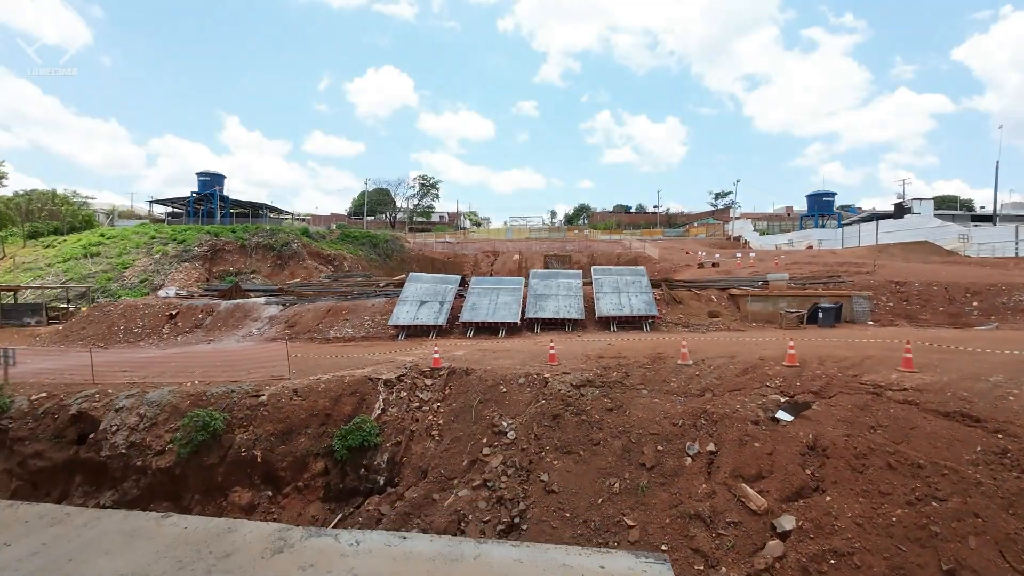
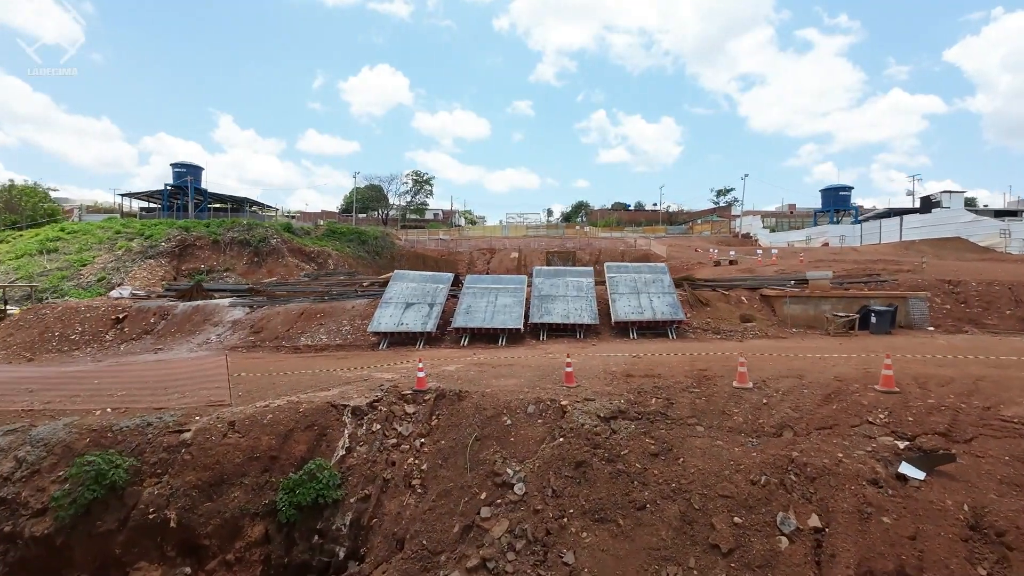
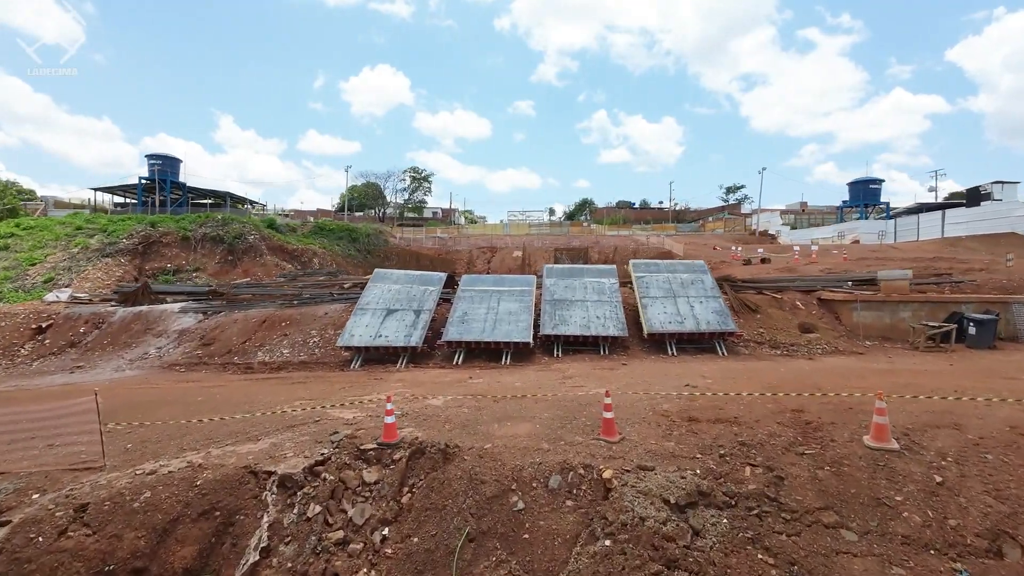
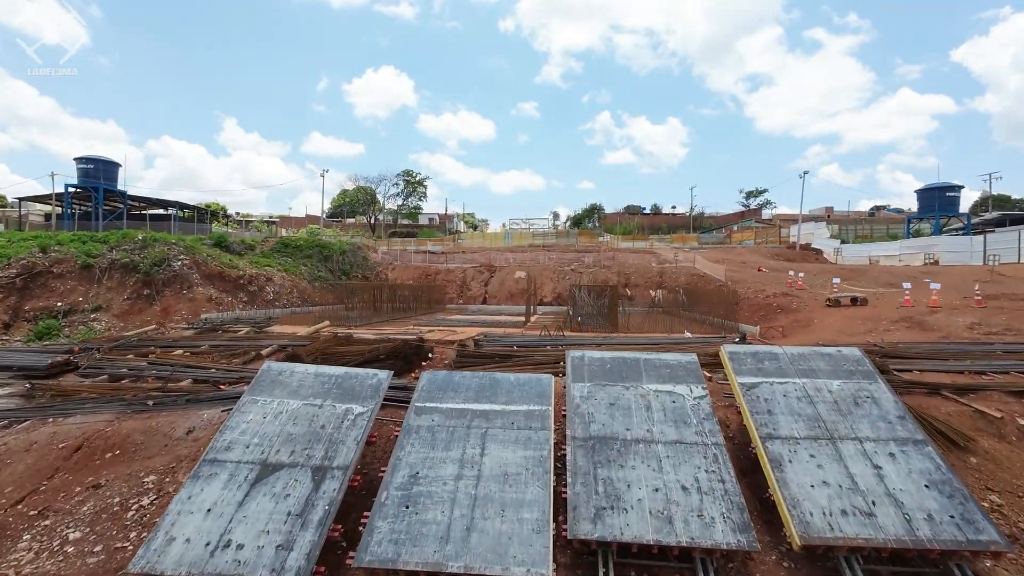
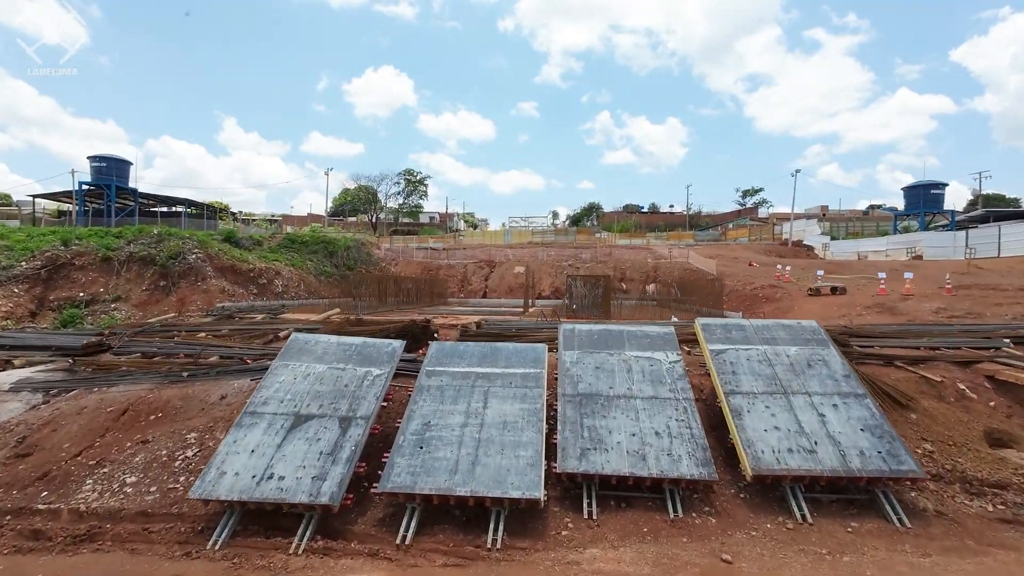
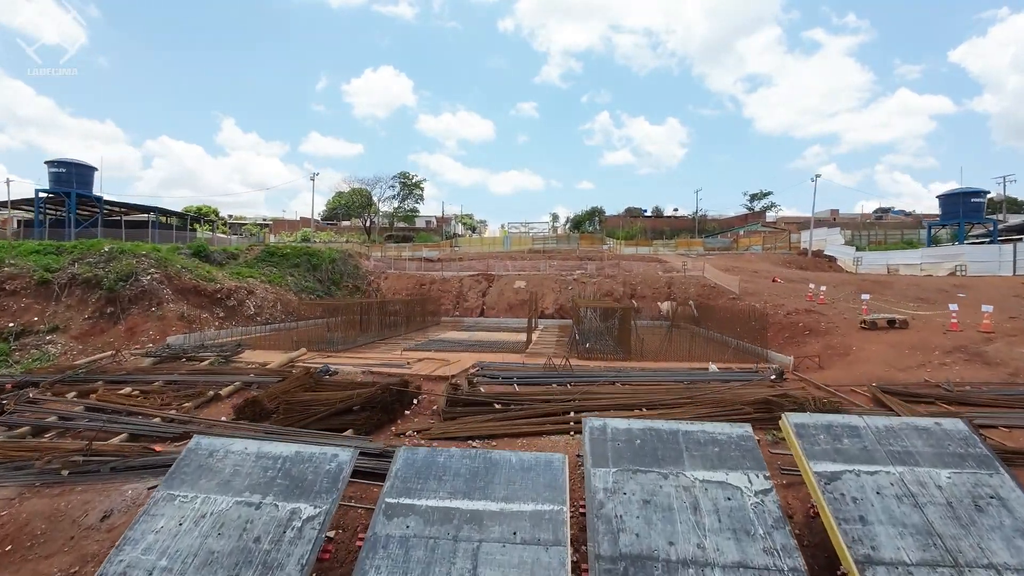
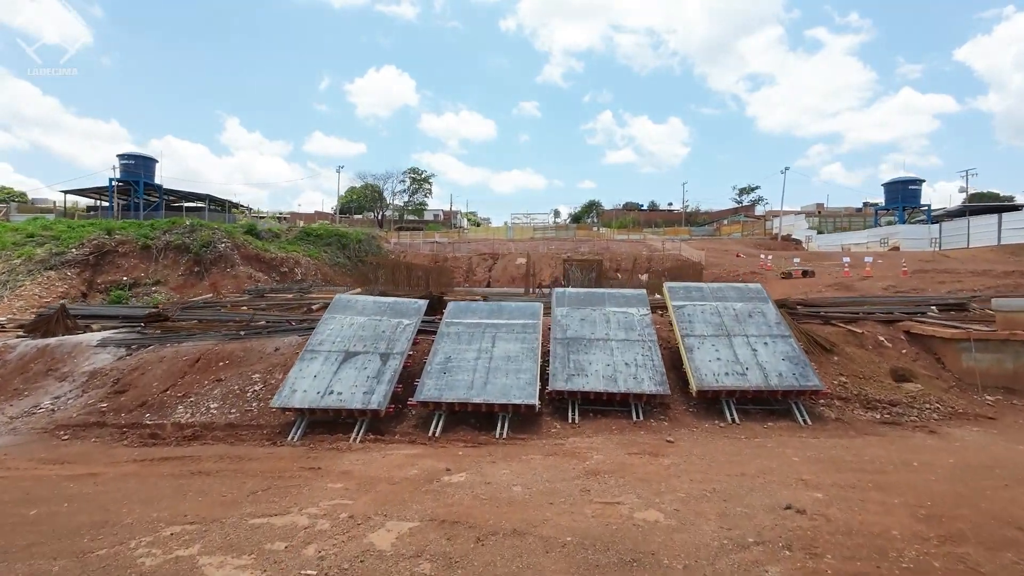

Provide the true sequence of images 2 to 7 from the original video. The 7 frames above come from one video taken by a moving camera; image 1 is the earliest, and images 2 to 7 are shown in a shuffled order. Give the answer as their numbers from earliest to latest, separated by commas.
2, 3, 7, 5, 4, 6
